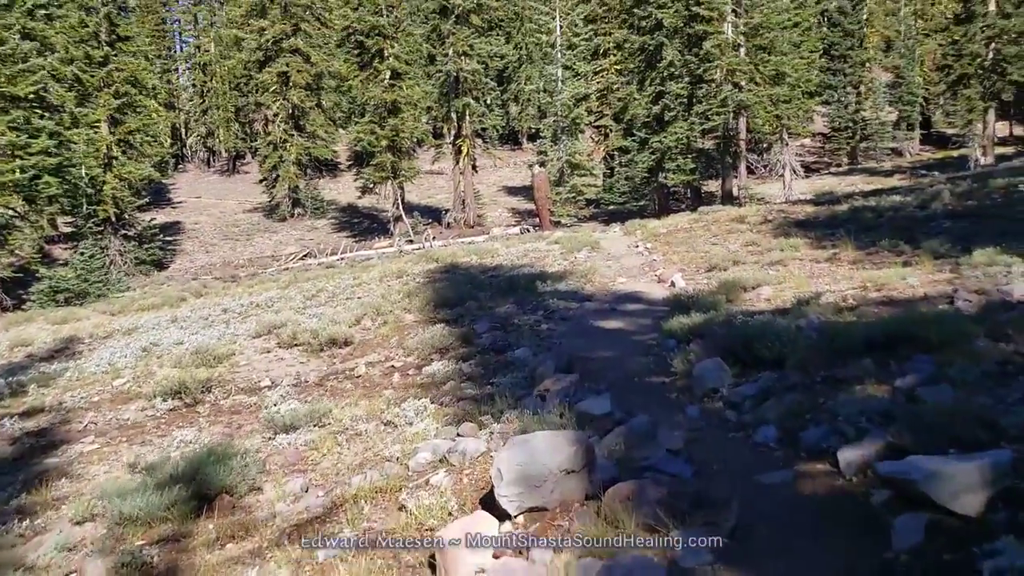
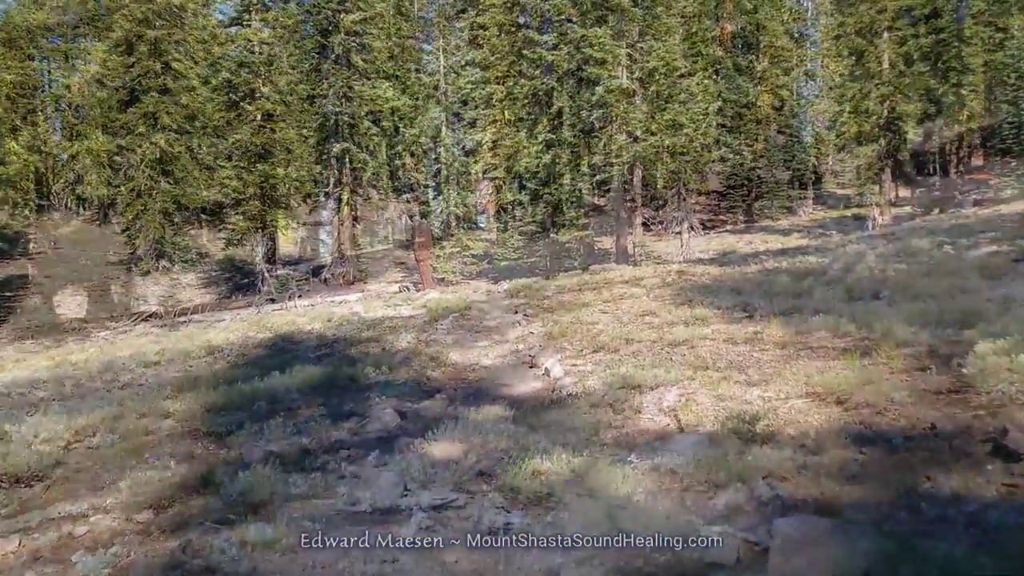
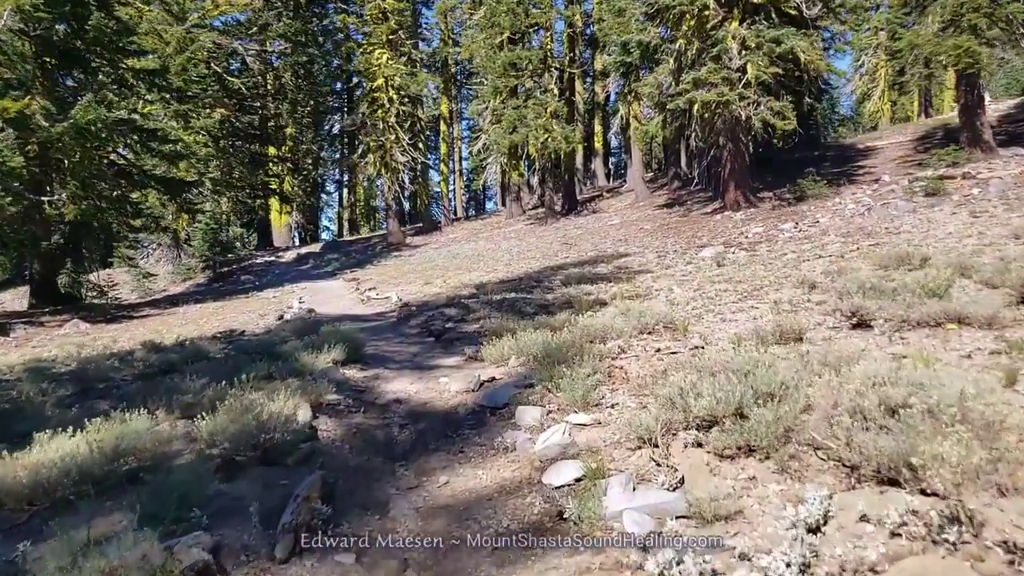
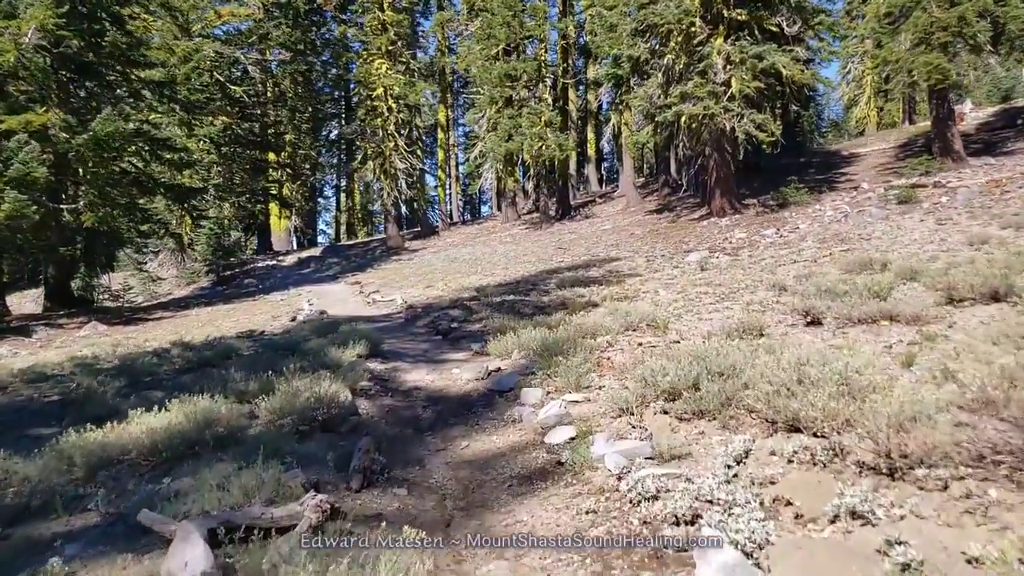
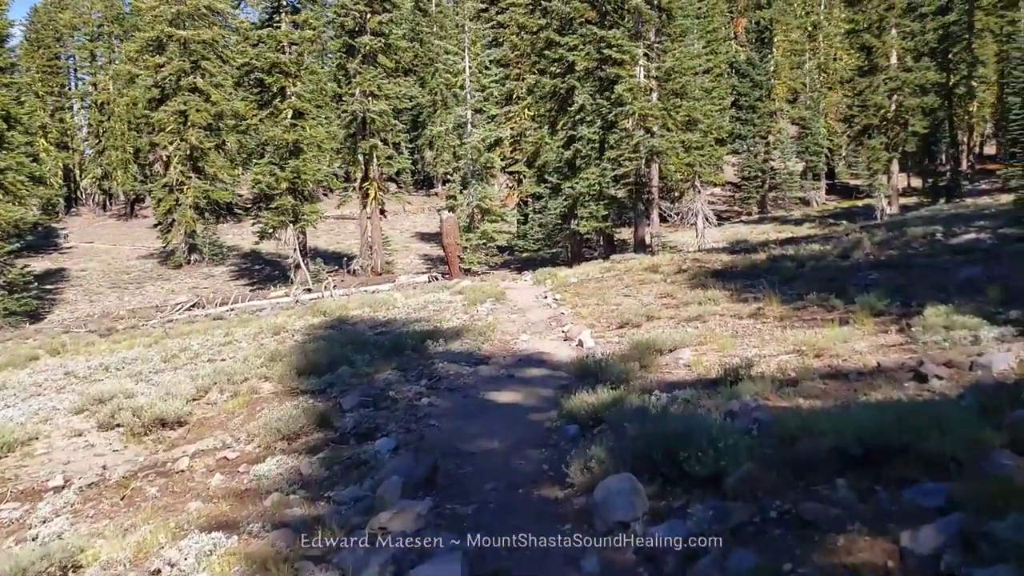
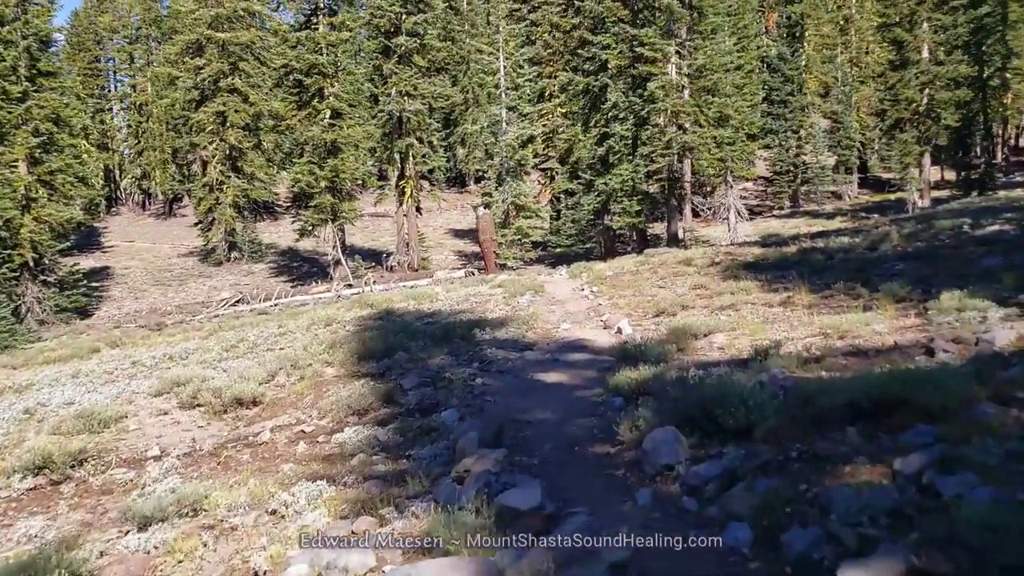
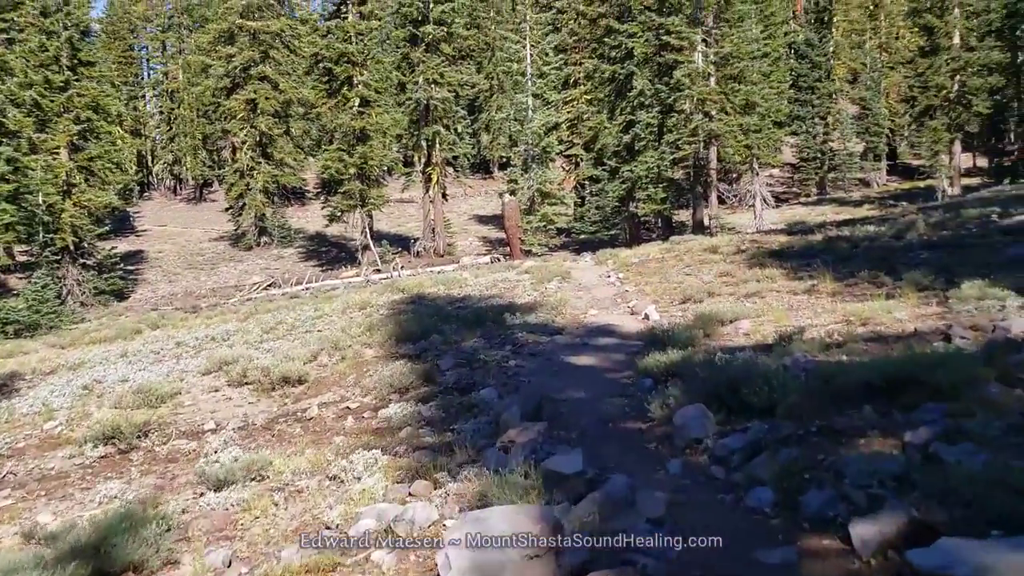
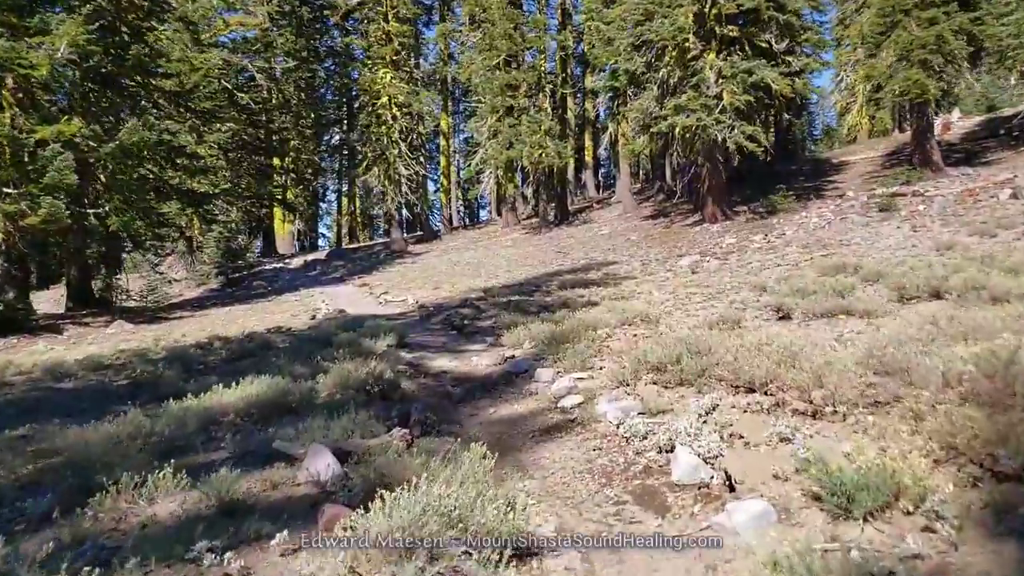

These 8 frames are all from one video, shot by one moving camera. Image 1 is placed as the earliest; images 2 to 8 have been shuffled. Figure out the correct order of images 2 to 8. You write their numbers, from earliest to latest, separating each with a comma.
7, 6, 5, 2, 8, 4, 3
